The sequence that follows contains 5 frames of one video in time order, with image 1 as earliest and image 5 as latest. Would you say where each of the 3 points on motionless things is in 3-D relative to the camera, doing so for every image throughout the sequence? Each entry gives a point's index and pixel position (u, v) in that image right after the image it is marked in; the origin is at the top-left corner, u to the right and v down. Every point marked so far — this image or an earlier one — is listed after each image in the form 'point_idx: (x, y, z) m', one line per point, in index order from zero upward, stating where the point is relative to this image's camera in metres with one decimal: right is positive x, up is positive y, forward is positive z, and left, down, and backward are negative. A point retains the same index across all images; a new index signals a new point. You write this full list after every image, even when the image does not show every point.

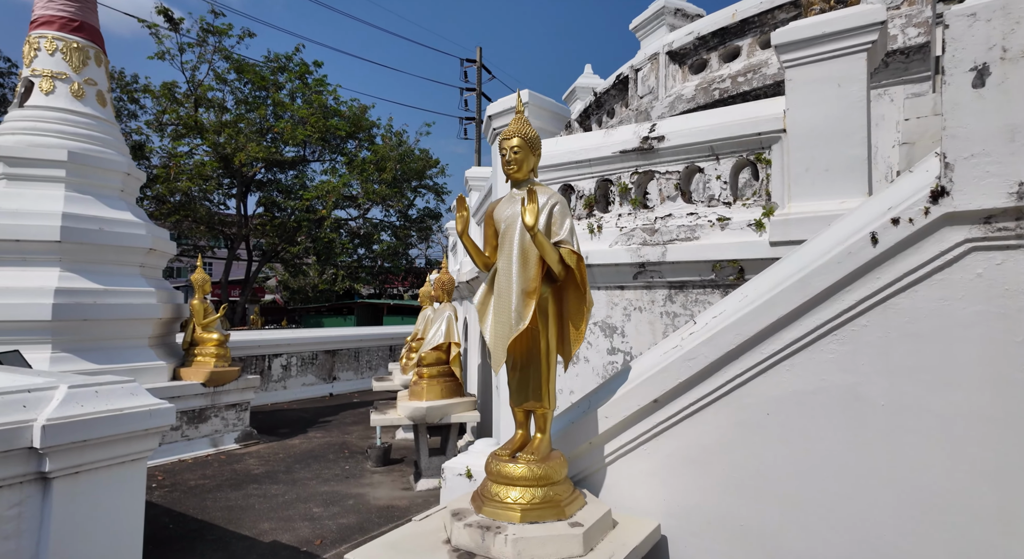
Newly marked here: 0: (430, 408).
0: (-0.7, -1.1, +4.9) m
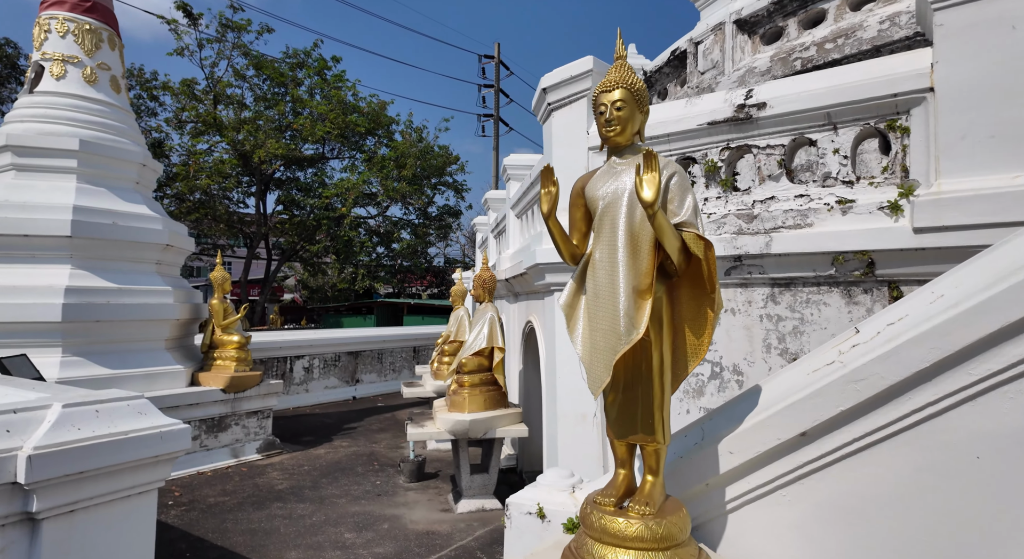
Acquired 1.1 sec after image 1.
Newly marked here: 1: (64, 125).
0: (-0.3, -1.1, +4.4) m
1: (-4.6, +1.6, +5.8) m
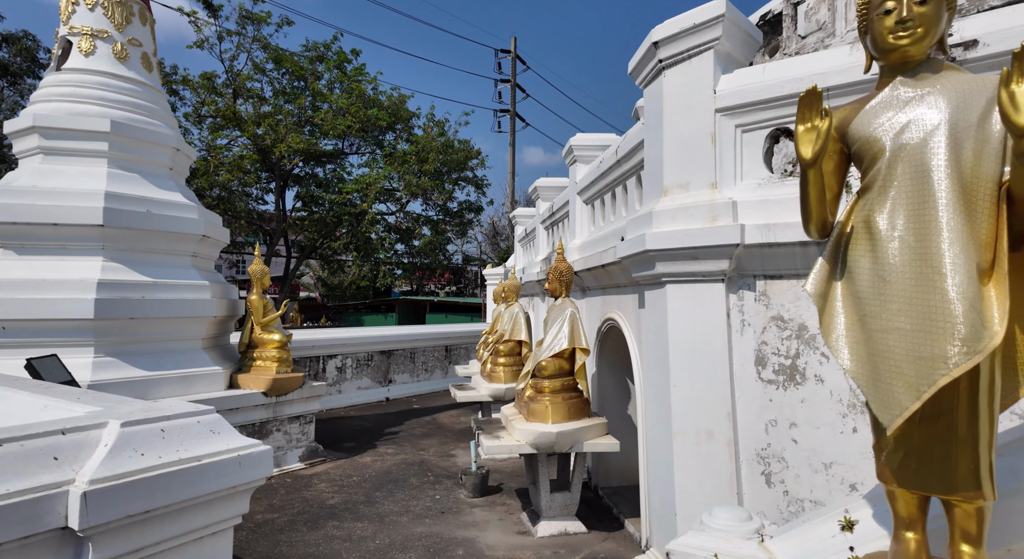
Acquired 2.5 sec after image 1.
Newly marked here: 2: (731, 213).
0: (+0.3, -1.1, +3.8) m
1: (-4.0, +1.7, +5.3) m
2: (+1.1, +0.3, +2.9) m
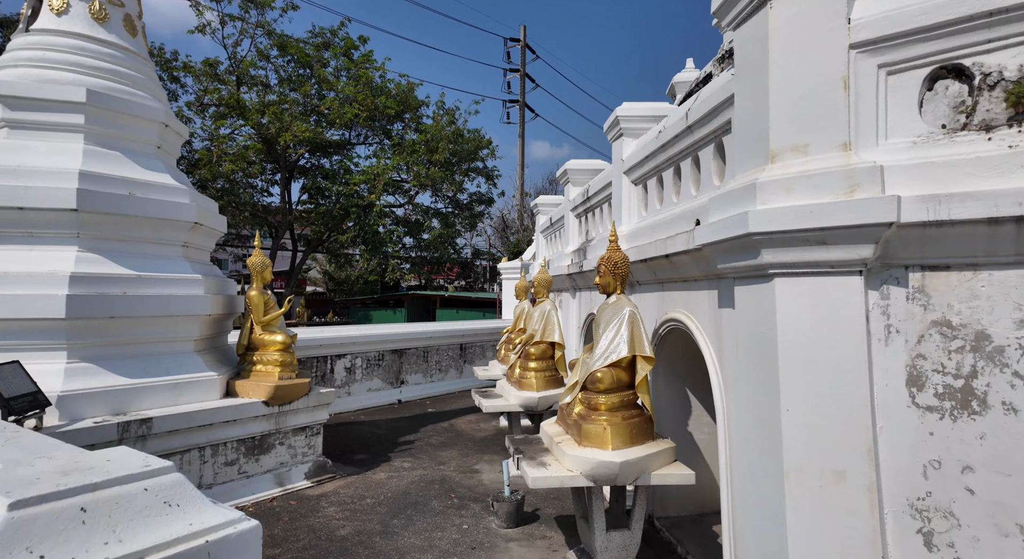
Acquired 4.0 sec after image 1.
0: (+0.6, -1.0, +3.1) m
1: (-3.7, +1.7, +4.7) m
2: (+1.4, +0.4, +2.2) m
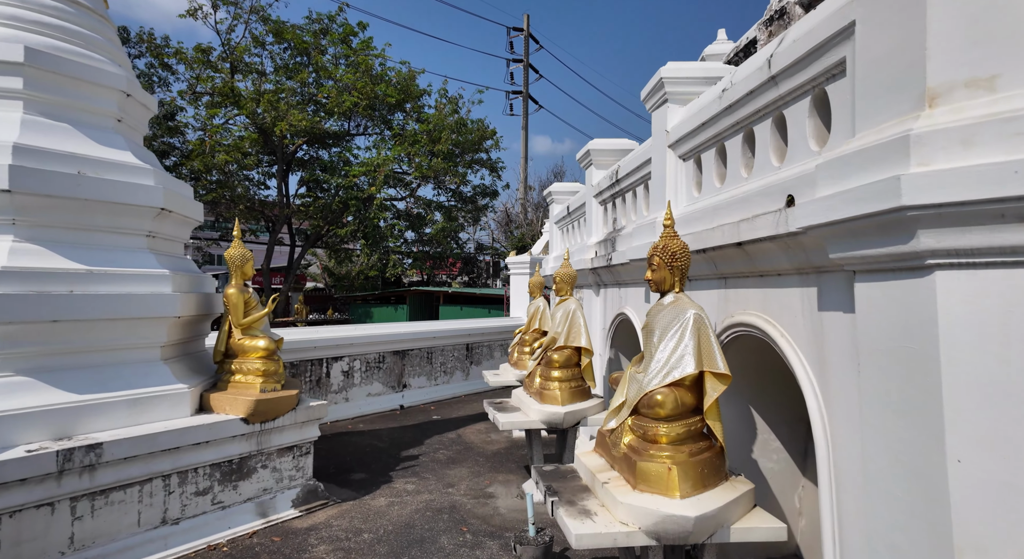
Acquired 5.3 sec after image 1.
0: (+0.8, -1.0, +2.4) m
1: (-3.5, +1.7, +3.9) m
2: (+1.6, +0.4, +1.4) m
